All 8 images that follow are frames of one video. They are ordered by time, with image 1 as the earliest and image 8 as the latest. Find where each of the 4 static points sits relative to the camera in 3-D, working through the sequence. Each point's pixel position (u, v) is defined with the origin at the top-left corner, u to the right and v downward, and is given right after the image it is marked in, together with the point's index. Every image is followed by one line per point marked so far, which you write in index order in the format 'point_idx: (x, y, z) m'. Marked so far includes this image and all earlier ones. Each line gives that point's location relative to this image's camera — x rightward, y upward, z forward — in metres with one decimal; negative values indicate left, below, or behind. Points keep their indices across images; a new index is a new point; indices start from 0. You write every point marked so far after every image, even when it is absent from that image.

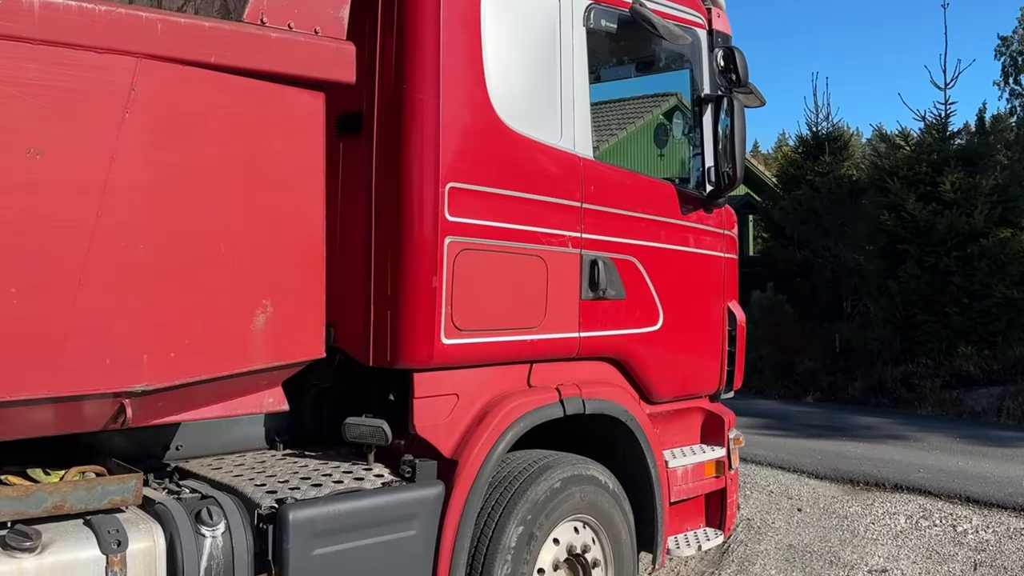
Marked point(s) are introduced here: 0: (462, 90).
0: (-0.2, +0.6, +2.7) m
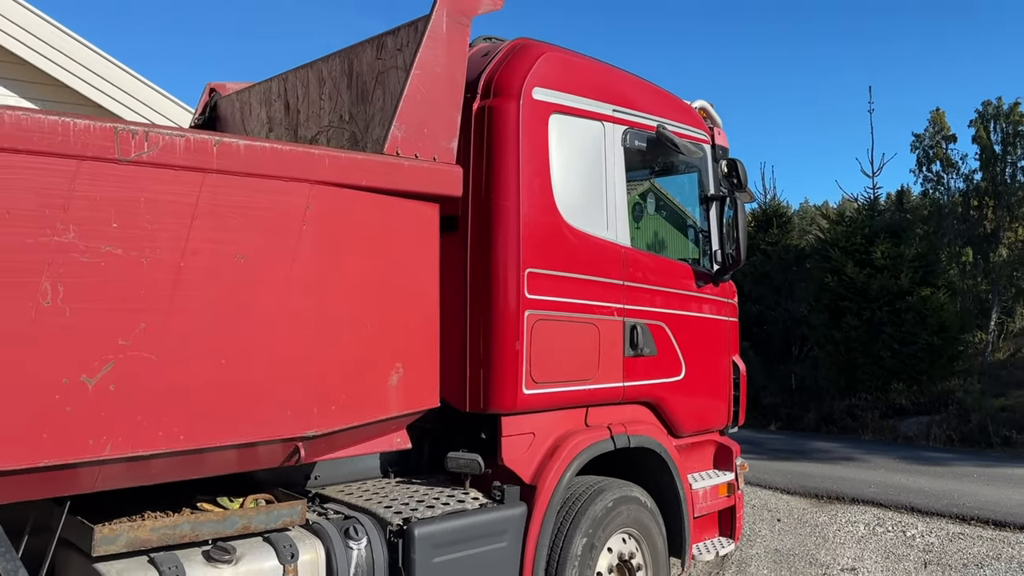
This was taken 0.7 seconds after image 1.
0: (+0.1, +0.4, +3.5) m
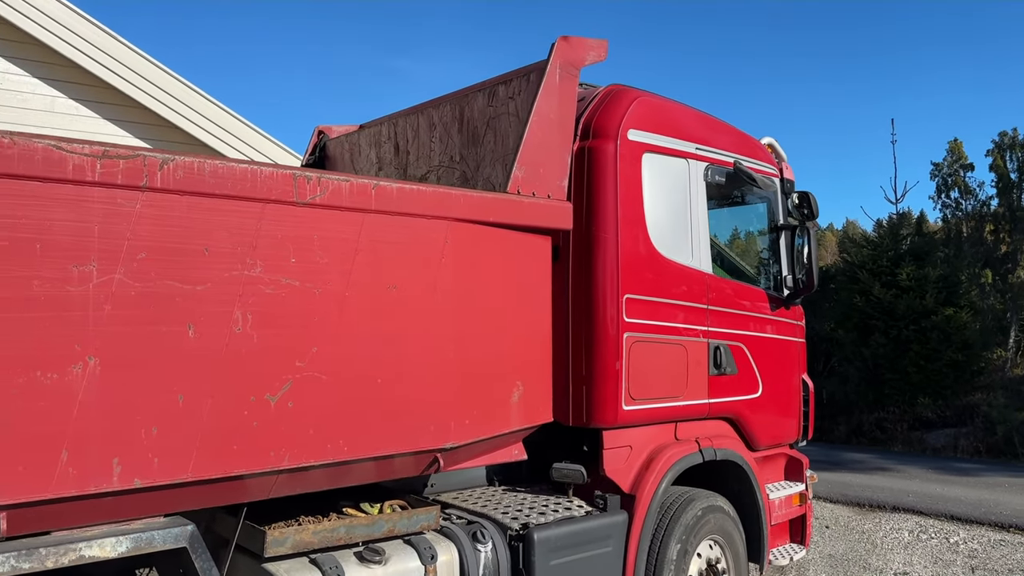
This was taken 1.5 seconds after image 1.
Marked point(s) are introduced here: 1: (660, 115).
0: (+0.6, +0.3, +3.9) m
1: (+0.7, +0.9, +4.1) m
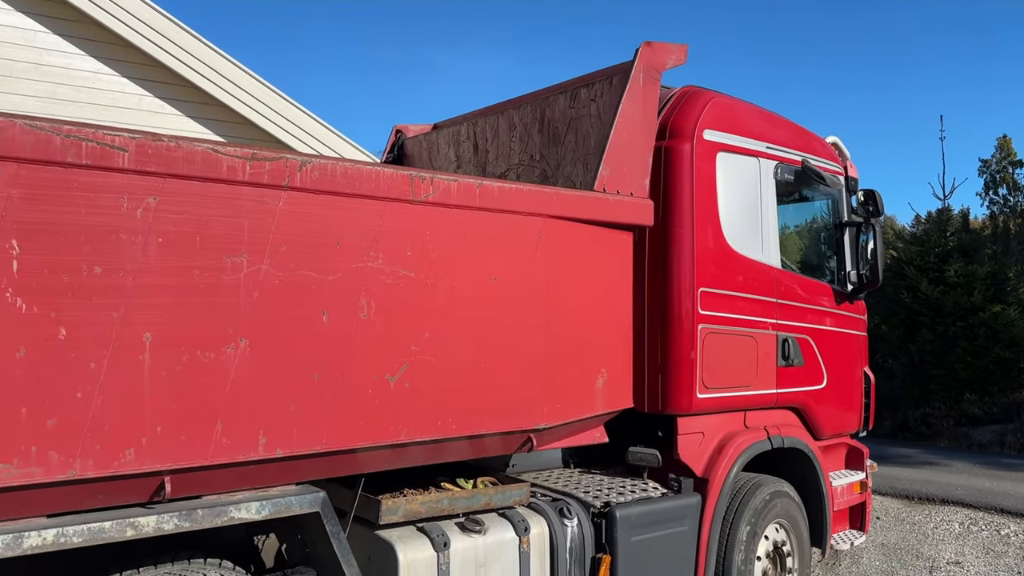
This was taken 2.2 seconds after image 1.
0: (+1.0, +0.3, +4.0) m
1: (+1.1, +0.9, +4.3) m
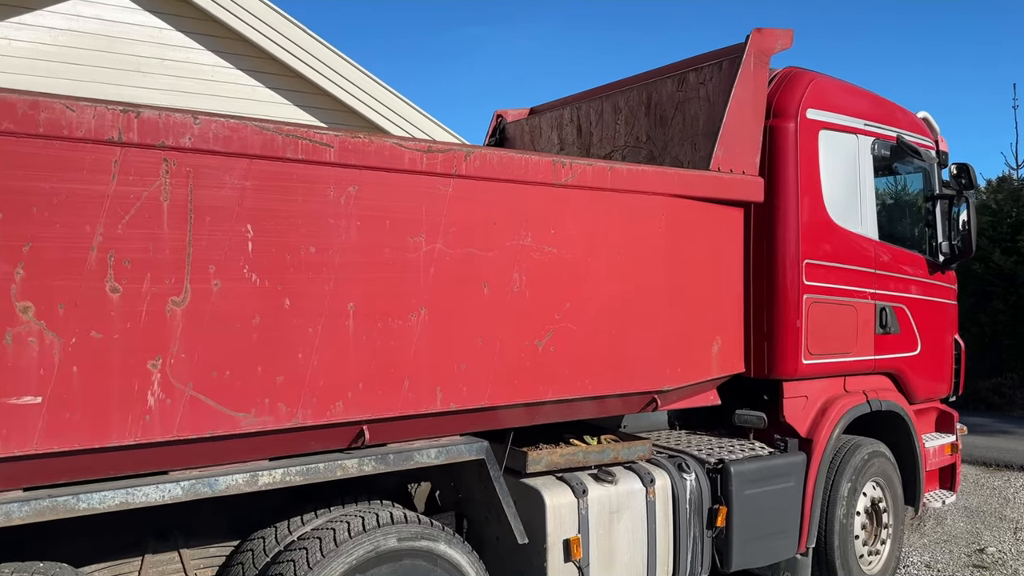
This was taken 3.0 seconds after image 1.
0: (+1.5, +0.4, +4.3) m
1: (+1.7, +1.0, +4.5) m
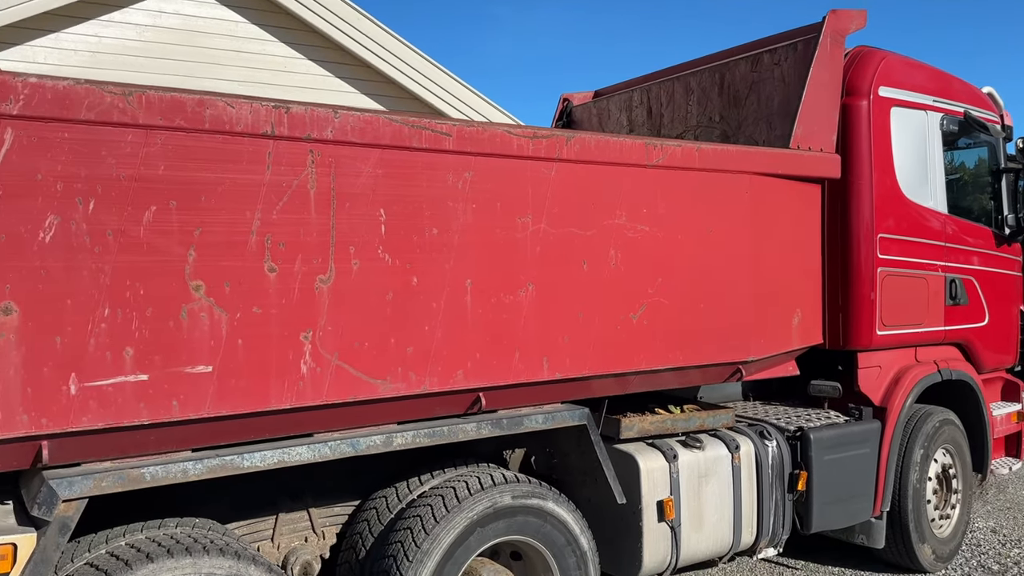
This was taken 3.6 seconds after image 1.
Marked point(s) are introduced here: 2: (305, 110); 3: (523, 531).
0: (+2.0, +0.6, +4.4) m
1: (+2.2, +1.2, +4.6) m
2: (-0.7, +0.6, +2.7) m
3: (+0.1, -0.9, +3.2) m
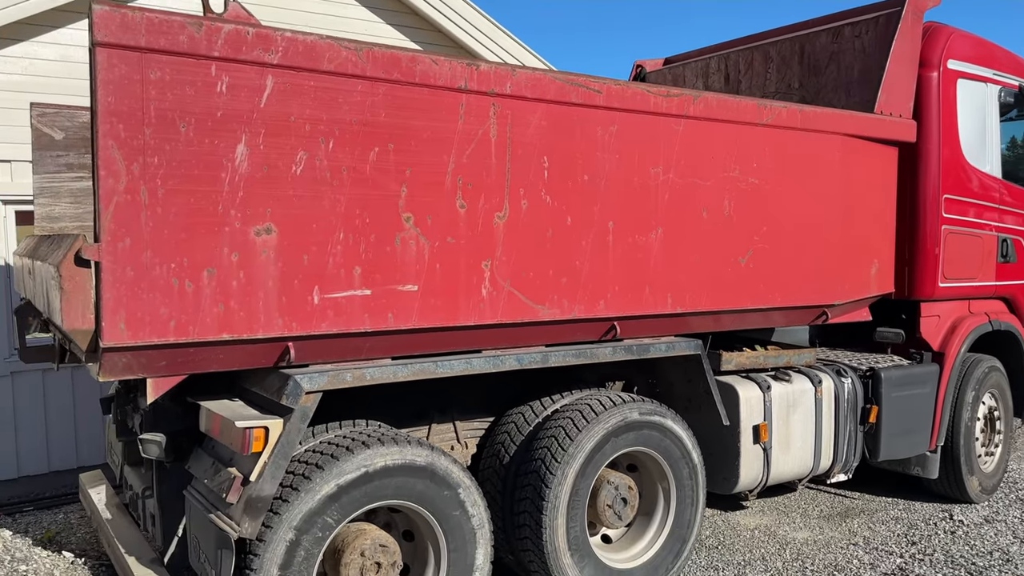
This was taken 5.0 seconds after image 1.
0: (+2.5, +0.8, +4.8) m
1: (+2.8, +1.5, +5.0) m
2: (-0.1, +0.8, +3.0) m
3: (+0.6, -0.7, +3.7) m
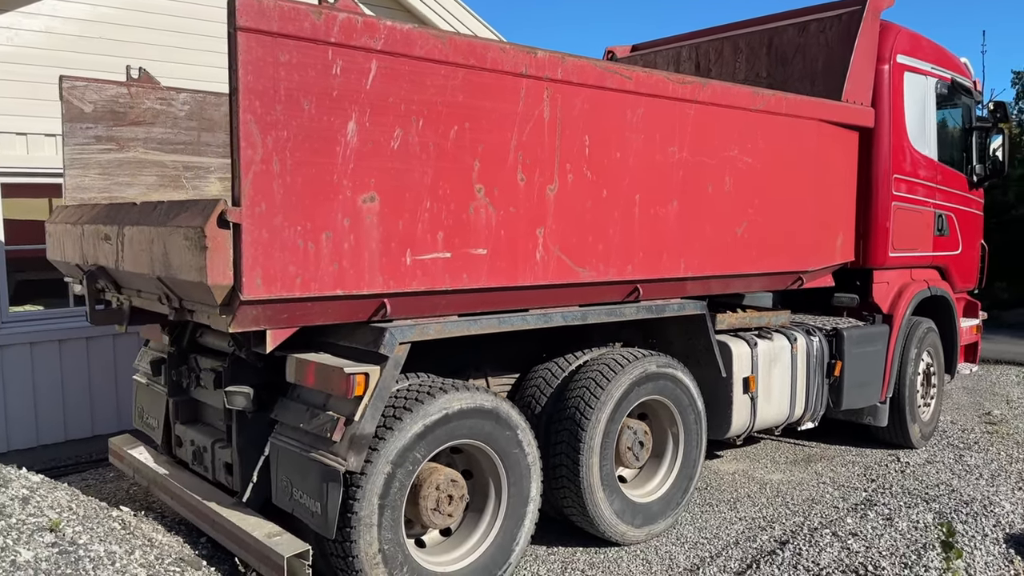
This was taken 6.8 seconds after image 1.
0: (+2.6, +1.0, +5.5) m
1: (+2.7, +1.7, +5.7) m
2: (+0.1, +1.0, +3.4) m
3: (+0.8, -0.5, +4.2) m
